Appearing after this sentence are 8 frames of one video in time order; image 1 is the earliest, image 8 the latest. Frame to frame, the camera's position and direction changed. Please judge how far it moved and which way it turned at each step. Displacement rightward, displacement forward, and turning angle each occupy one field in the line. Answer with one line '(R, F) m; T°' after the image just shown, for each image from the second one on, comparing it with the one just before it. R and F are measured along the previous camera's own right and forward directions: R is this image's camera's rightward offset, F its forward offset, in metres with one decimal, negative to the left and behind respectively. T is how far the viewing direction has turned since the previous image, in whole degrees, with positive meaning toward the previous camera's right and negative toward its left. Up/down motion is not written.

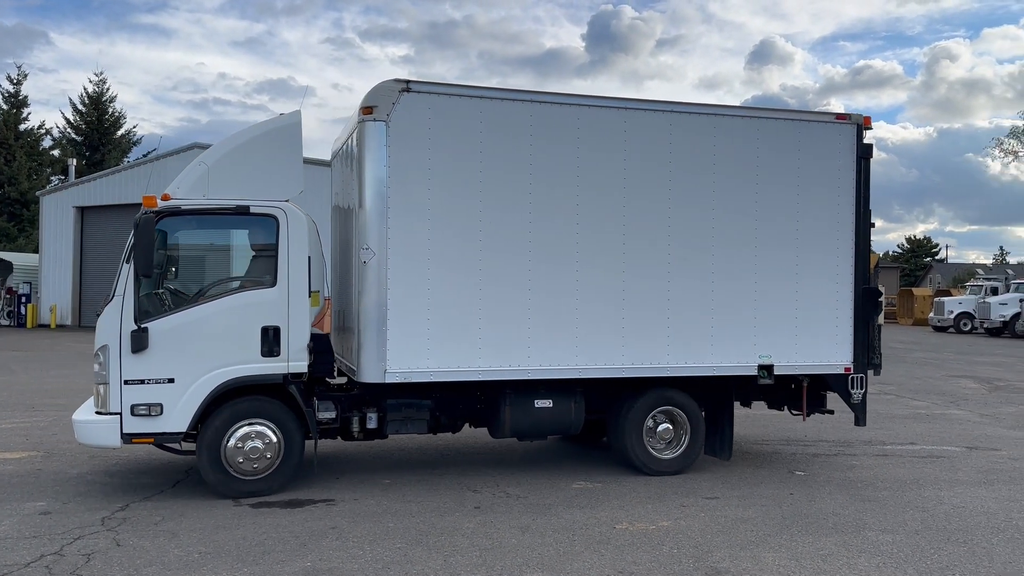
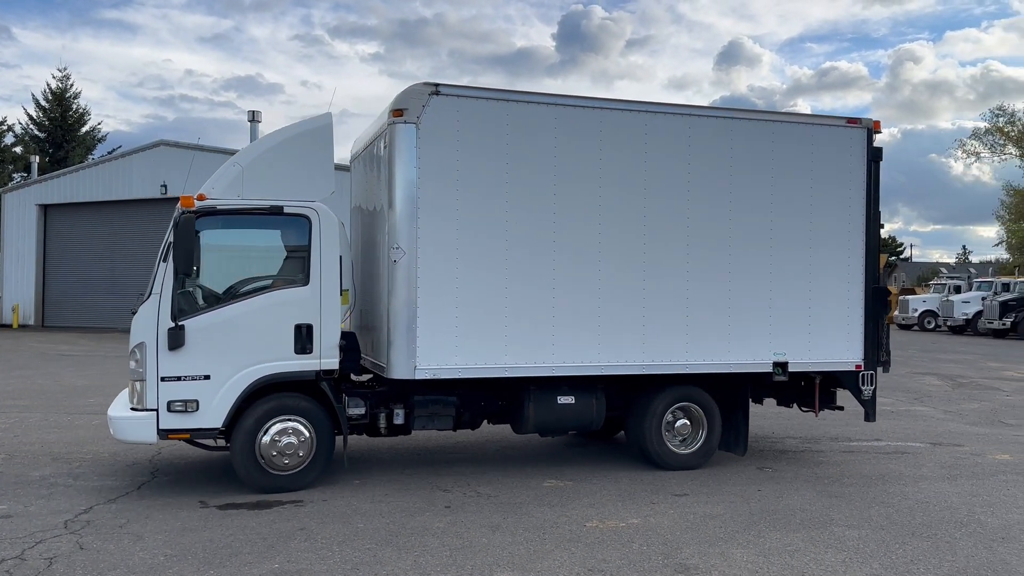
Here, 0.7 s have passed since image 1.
(-0.5, -0.2) m; +2°
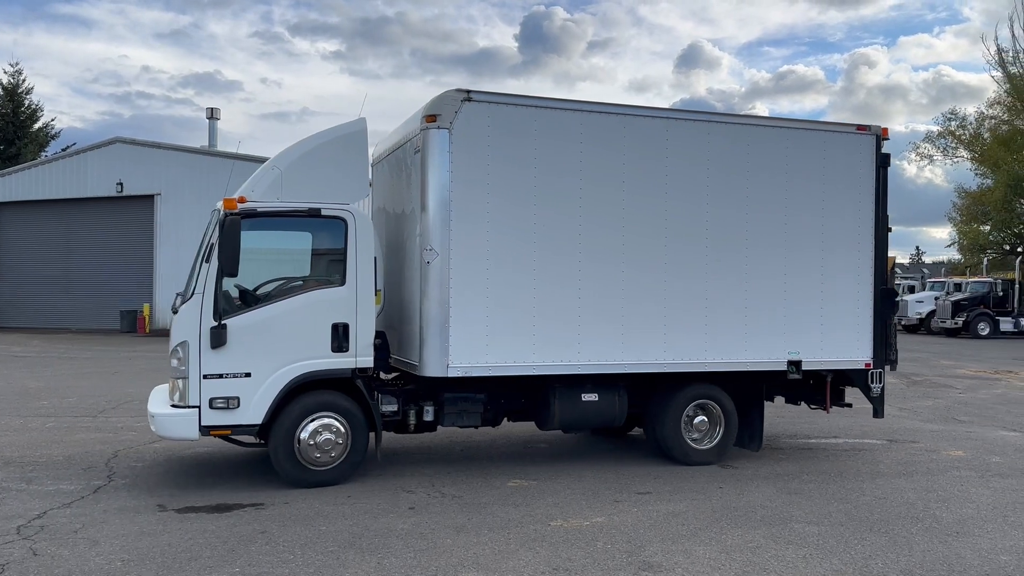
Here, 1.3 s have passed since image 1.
(-0.6, -0.2) m; +2°
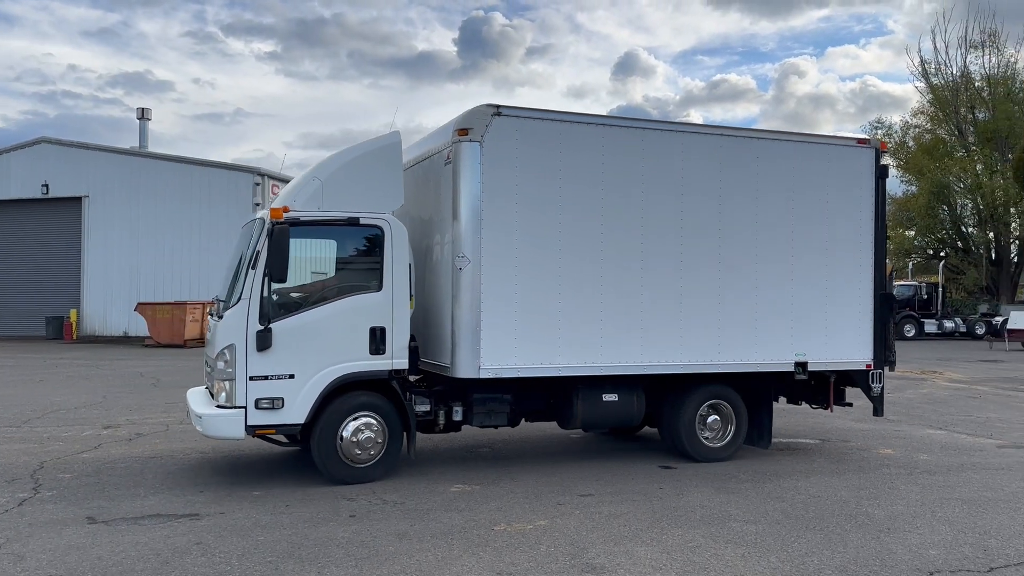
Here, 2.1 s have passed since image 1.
(-0.8, -0.3) m; +4°
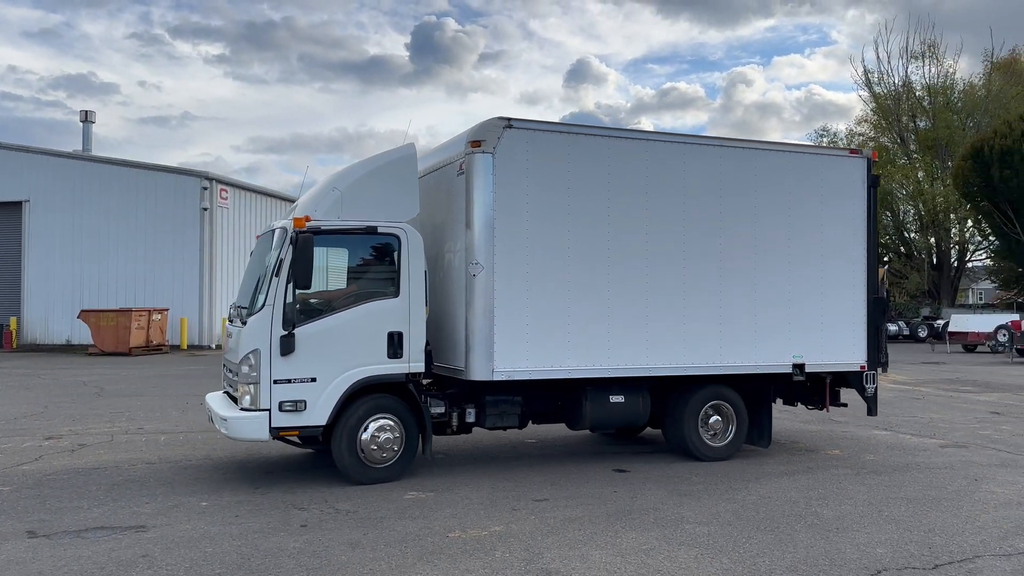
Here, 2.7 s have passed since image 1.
(-0.5, -0.2) m; +3°
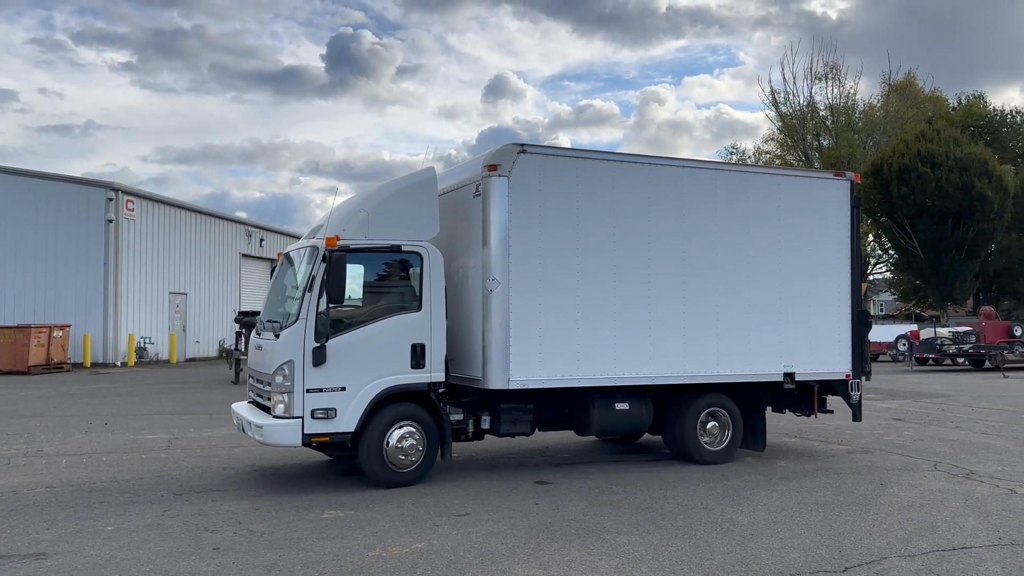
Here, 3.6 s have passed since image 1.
(-0.9, -0.2) m; +5°
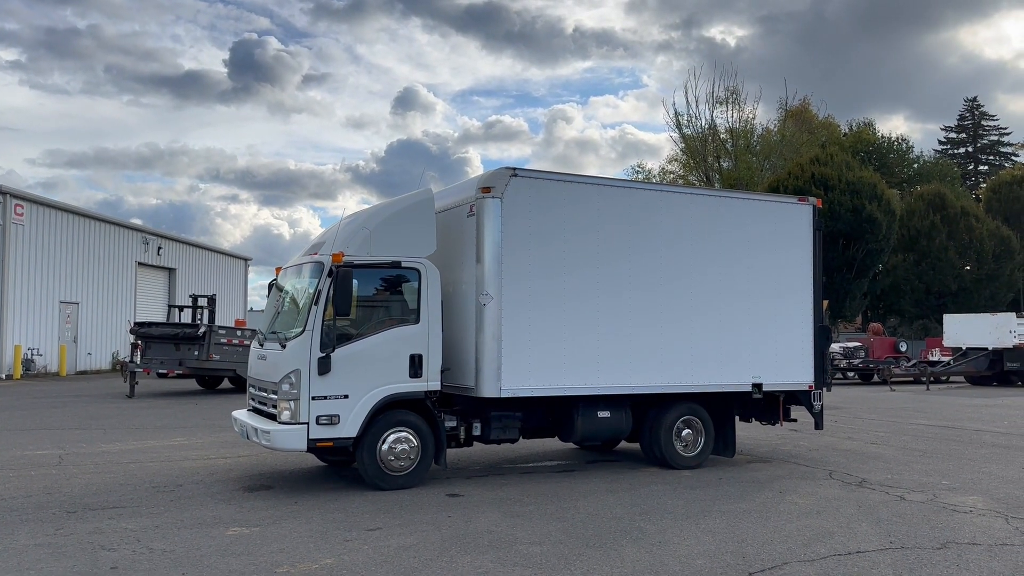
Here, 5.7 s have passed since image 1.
(-0.8, -0.2) m; +6°
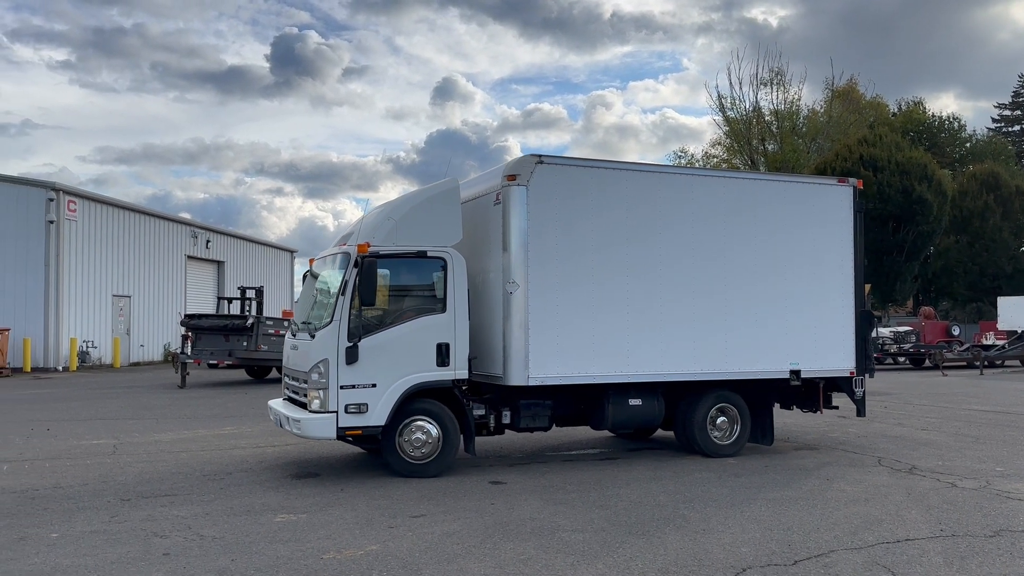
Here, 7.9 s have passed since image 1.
(+0.1, +0.1) m; -3°
